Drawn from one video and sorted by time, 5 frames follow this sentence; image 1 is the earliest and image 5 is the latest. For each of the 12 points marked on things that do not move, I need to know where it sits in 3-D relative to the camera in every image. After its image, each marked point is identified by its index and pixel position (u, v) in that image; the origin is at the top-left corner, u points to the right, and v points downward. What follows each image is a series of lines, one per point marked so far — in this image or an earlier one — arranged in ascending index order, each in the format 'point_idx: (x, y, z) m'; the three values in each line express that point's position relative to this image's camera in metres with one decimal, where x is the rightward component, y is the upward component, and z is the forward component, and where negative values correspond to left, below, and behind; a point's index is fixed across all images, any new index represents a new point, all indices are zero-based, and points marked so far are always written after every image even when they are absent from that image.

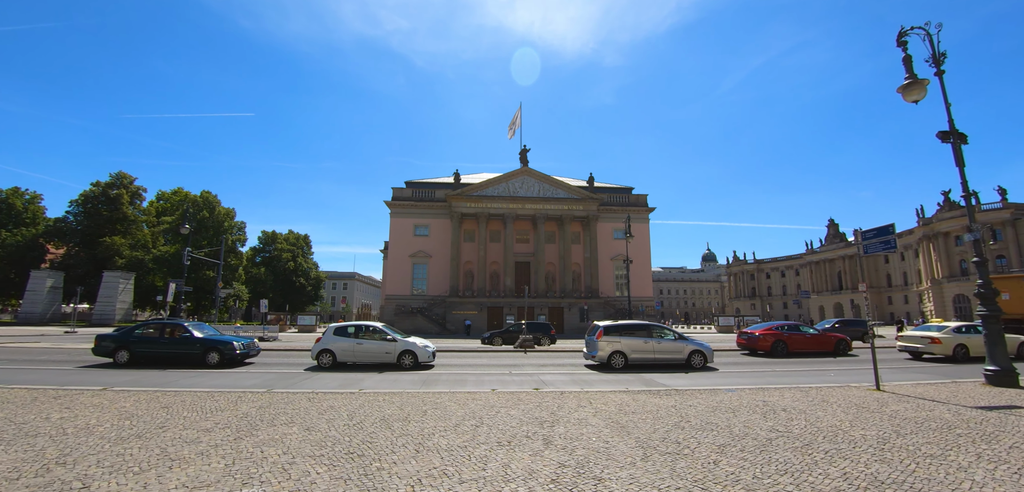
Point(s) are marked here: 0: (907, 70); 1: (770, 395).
0: (+13.1, +5.6, +14.2) m
1: (+6.2, -3.6, +10.4) m
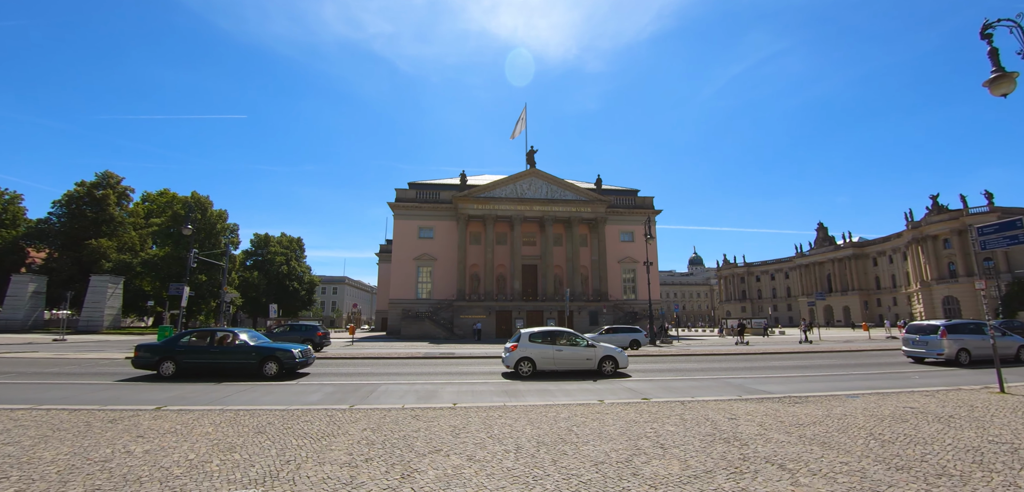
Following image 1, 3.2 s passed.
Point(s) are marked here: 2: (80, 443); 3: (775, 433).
0: (+15.3, +5.7, +13.6) m
1: (+8.6, -3.5, +9.5) m
2: (-5.8, -2.7, +5.8) m
3: (+4.3, -3.0, +7.0) m
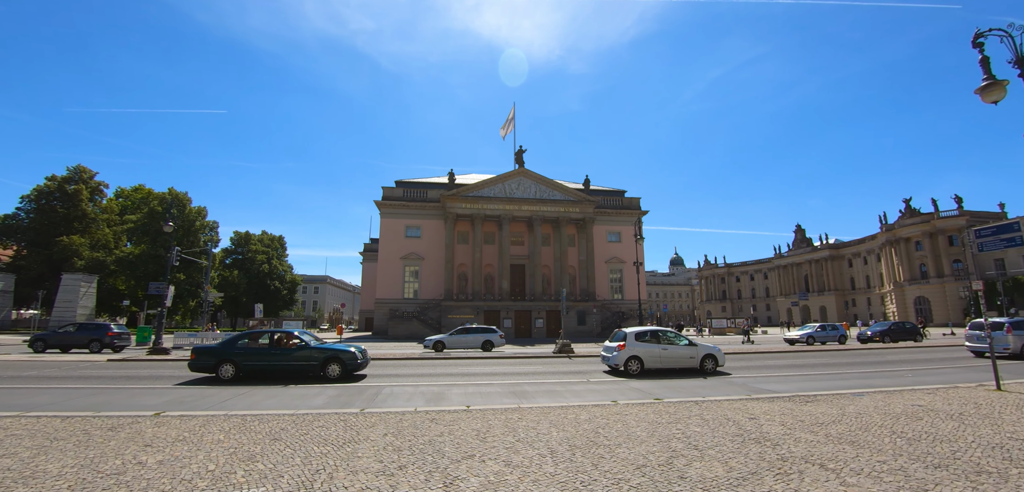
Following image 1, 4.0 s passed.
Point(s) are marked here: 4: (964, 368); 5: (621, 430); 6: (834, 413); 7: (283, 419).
0: (+15.5, +5.7, +14.0) m
1: (+8.9, -3.5, +9.6) m
2: (-5.4, -2.6, +5.4) m
3: (+4.7, -3.0, +7.0) m
4: (+15.7, -4.2, +14.9) m
5: (+1.8, -3.0, +7.0) m
6: (+6.3, -3.3, +8.5) m
7: (-3.9, -3.0, +7.4) m
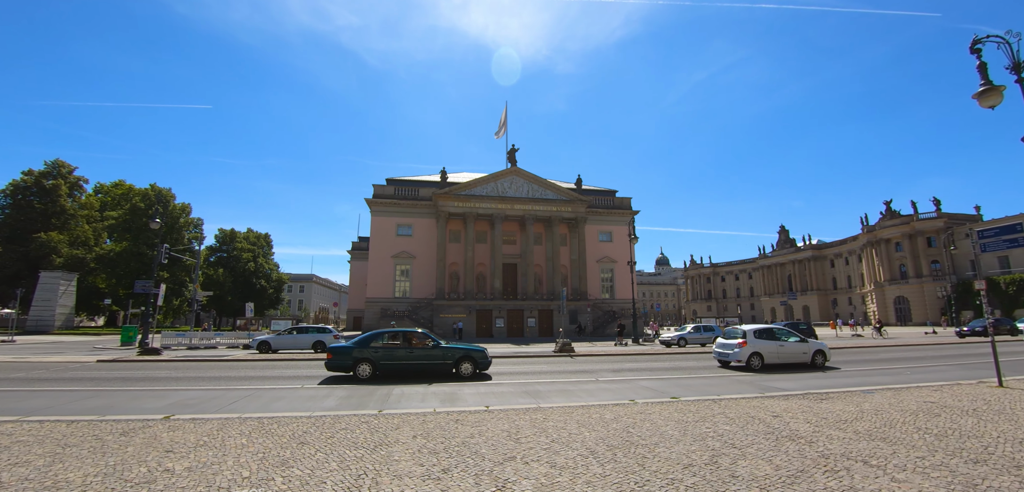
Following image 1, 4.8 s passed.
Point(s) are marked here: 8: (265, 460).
0: (+15.8, +5.7, +14.3) m
1: (+9.3, -3.5, +9.8) m
2: (-4.9, -2.5, +5.1) m
3: (+5.1, -3.0, +7.0) m
4: (+15.9, -4.2, +15.3) m
5: (+2.3, -2.9, +6.9) m
6: (+6.7, -3.3, +8.5) m
7: (-3.4, -2.9, +7.1) m
8: (-3.0, -2.6, +5.2) m
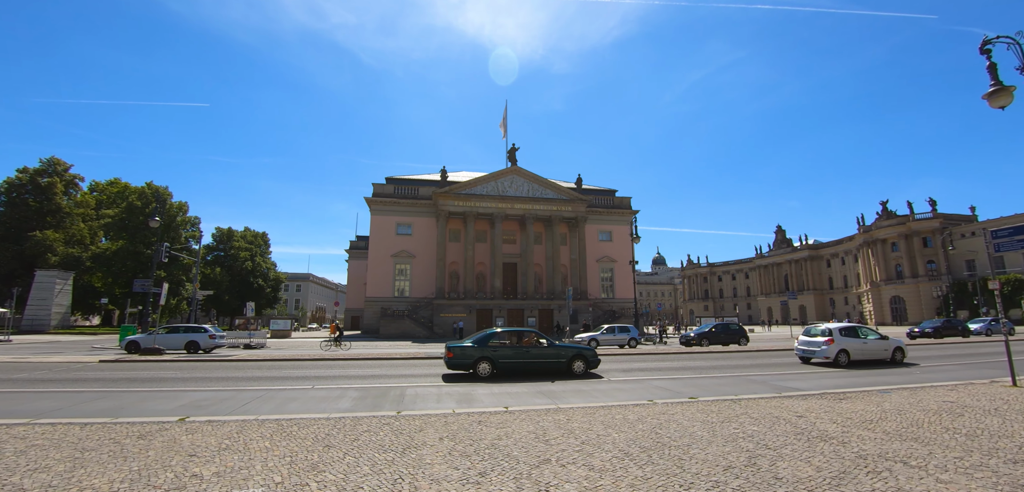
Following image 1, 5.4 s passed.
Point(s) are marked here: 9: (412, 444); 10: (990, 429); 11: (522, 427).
0: (+16.2, +5.7, +14.4) m
1: (+9.6, -3.5, +9.8) m
2: (-4.4, -2.5, +4.9) m
3: (+5.6, -3.0, +6.9) m
4: (+16.2, -4.2, +15.3) m
5: (+2.7, -2.9, +6.8) m
6: (+7.1, -3.2, +8.5) m
7: (-3.0, -2.9, +7.0) m
8: (-2.6, -2.5, +5.0) m
9: (-1.4, -2.7, +5.9) m
10: (+7.8, -3.0, +6.9) m
11: (+0.1, -2.9, +6.8) m
